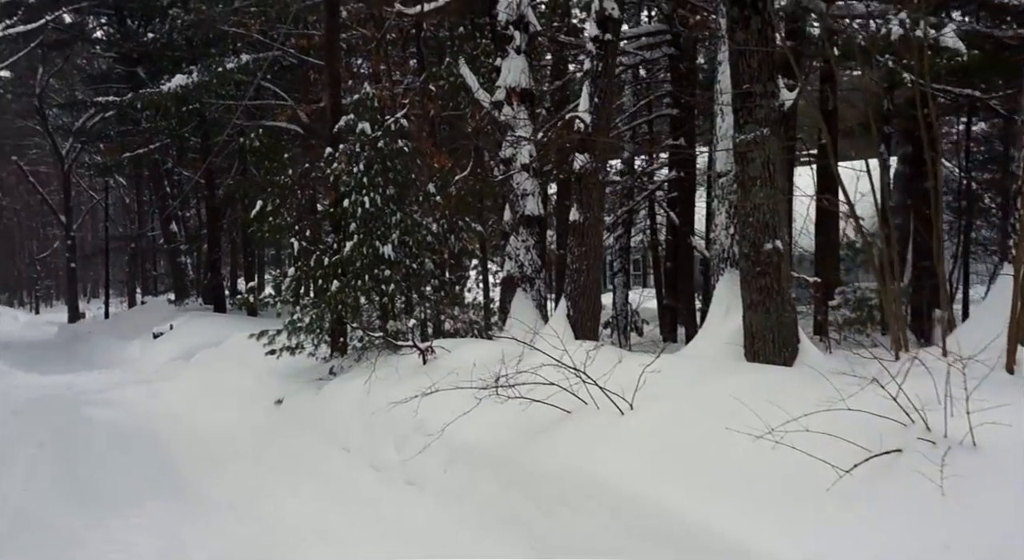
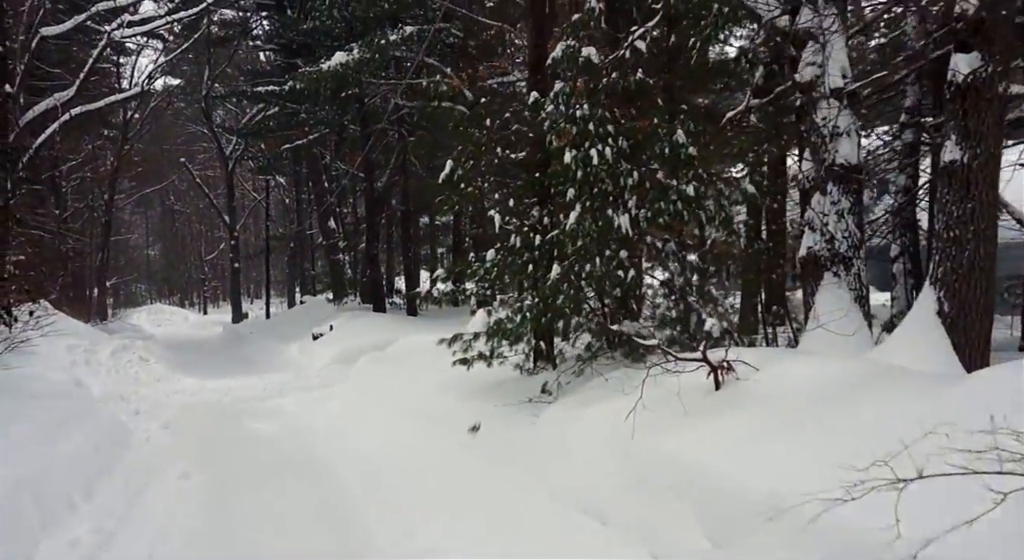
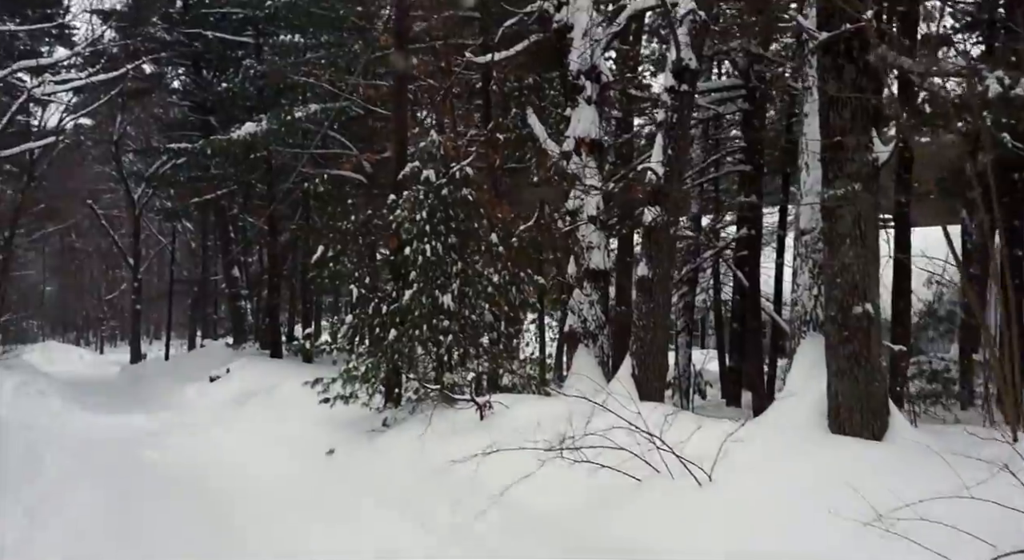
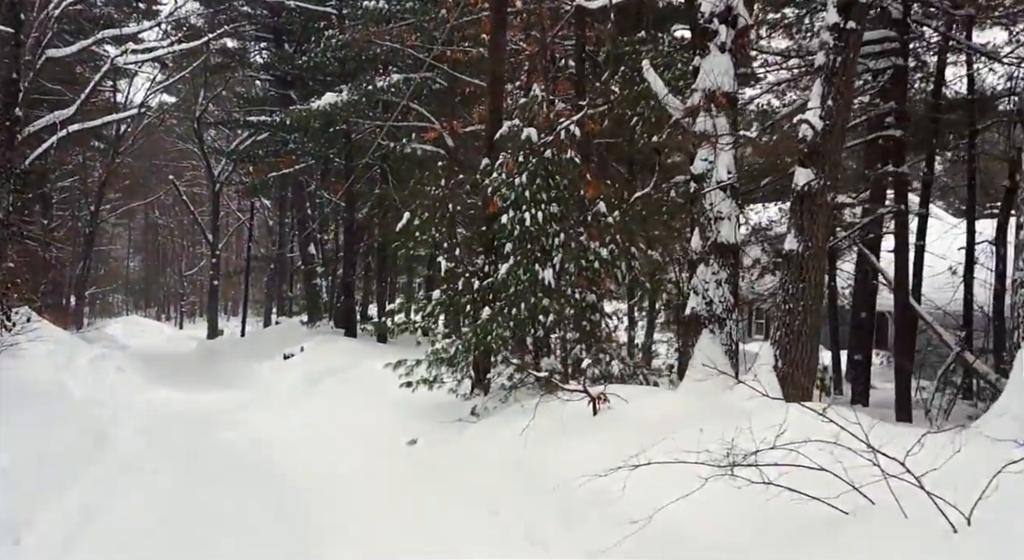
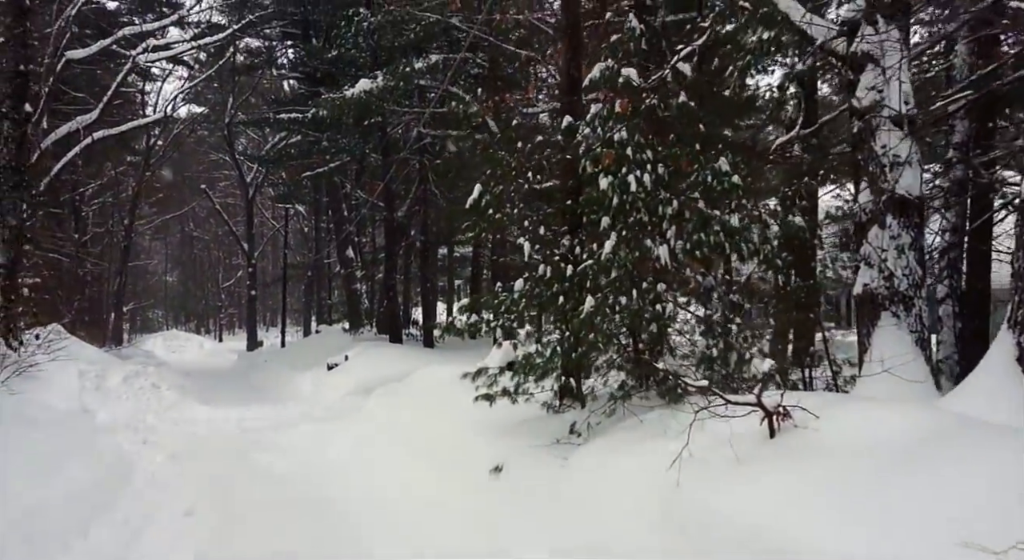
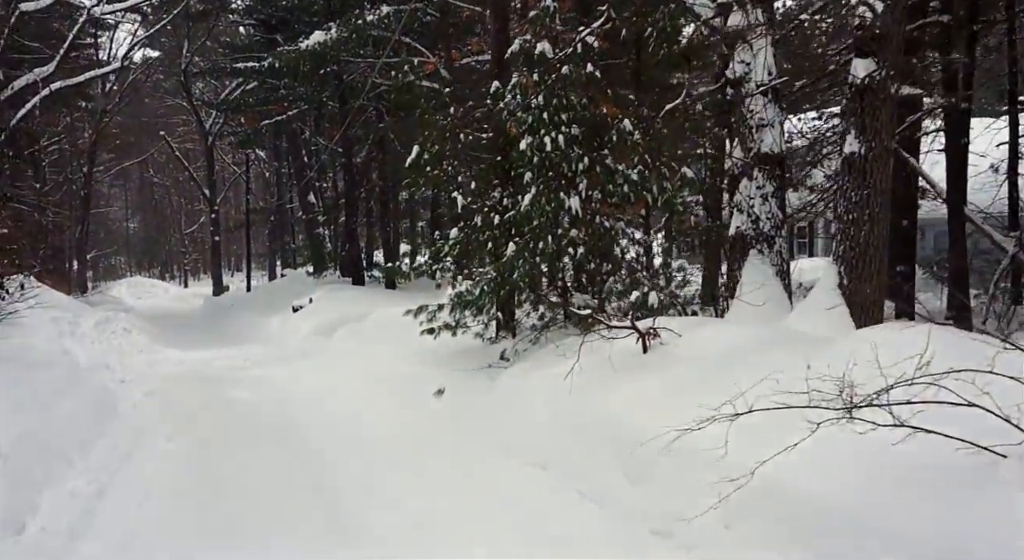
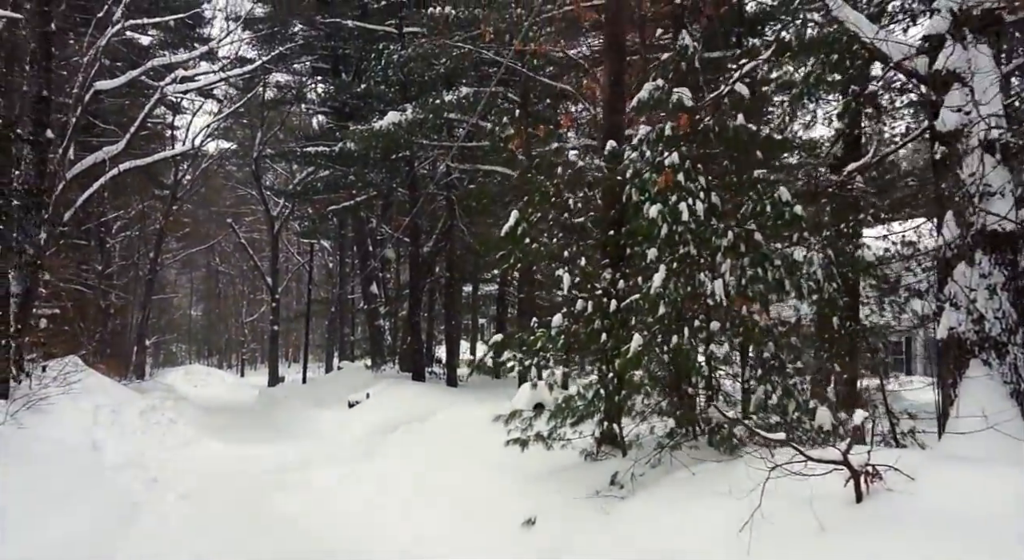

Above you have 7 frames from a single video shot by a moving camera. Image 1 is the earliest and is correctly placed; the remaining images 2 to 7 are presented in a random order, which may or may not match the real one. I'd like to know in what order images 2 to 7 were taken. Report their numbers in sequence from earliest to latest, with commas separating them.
3, 4, 6, 2, 5, 7
